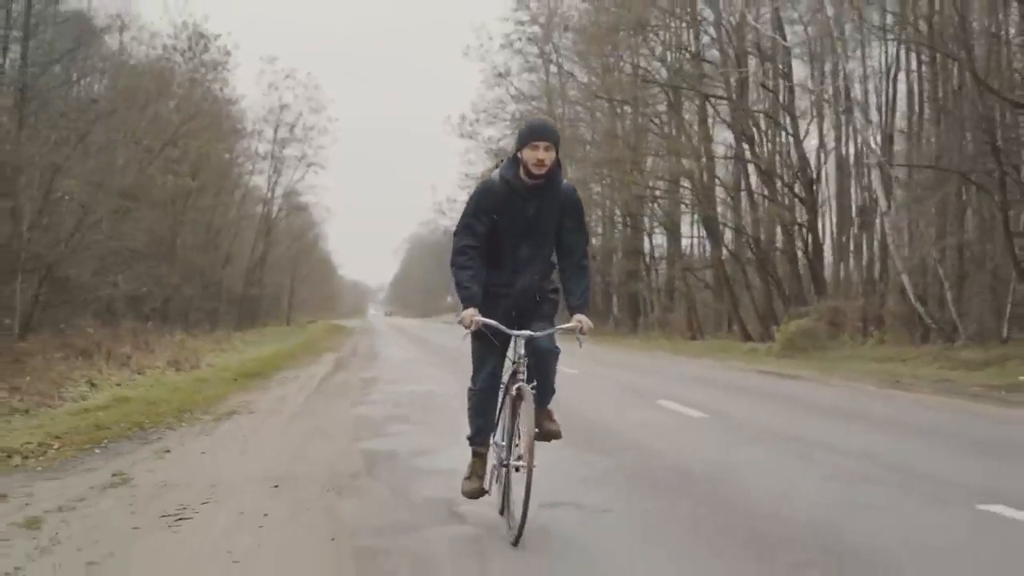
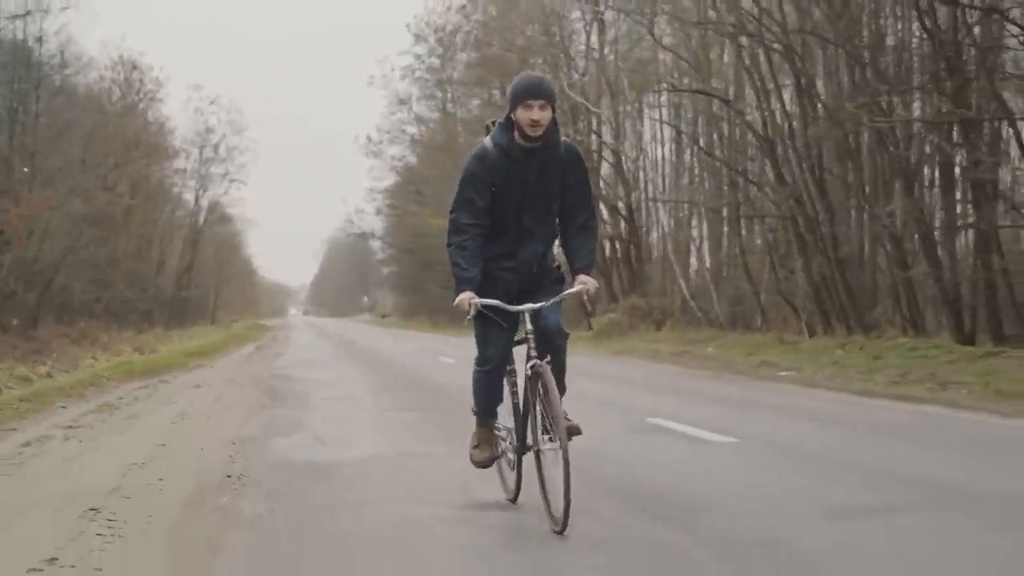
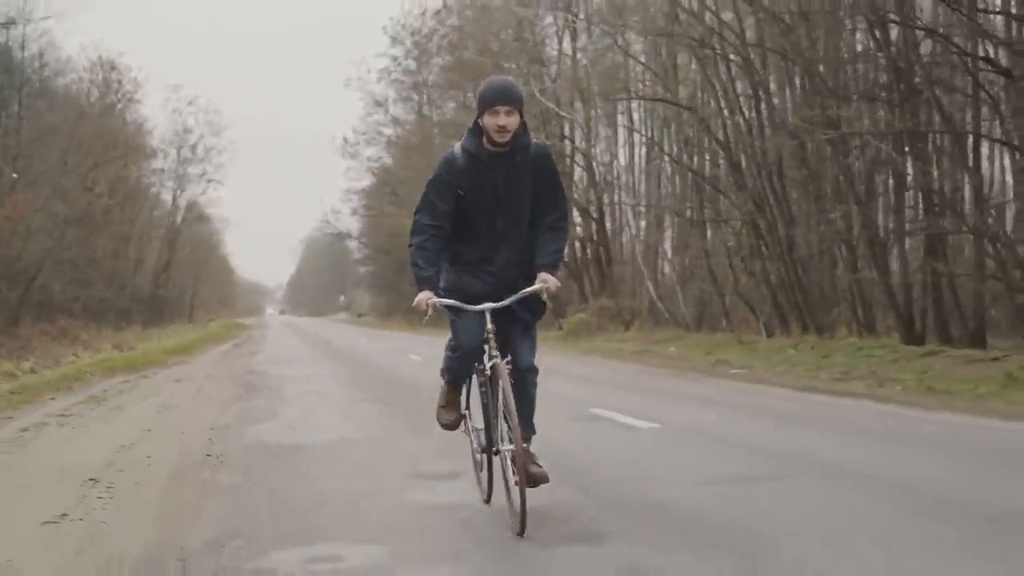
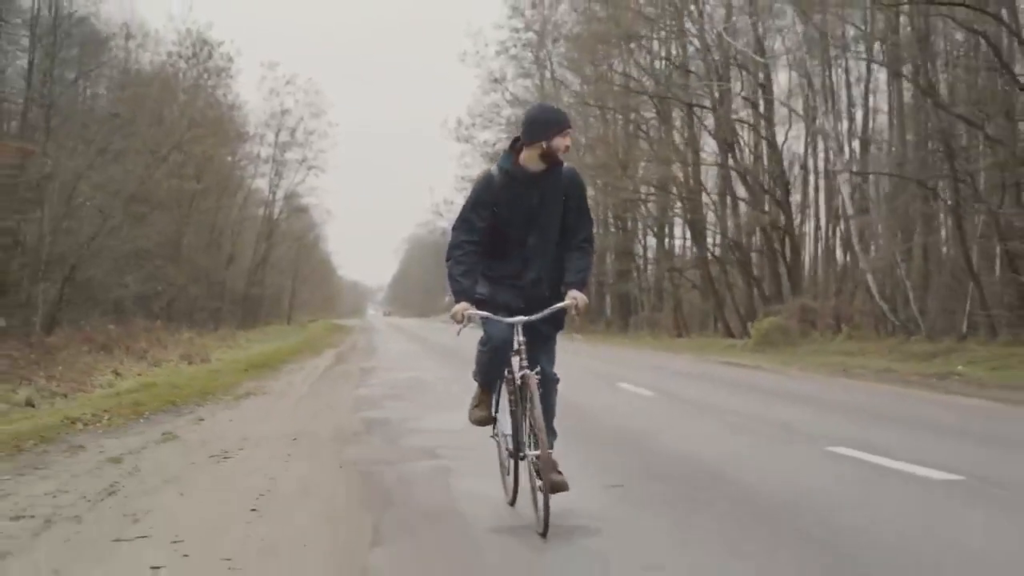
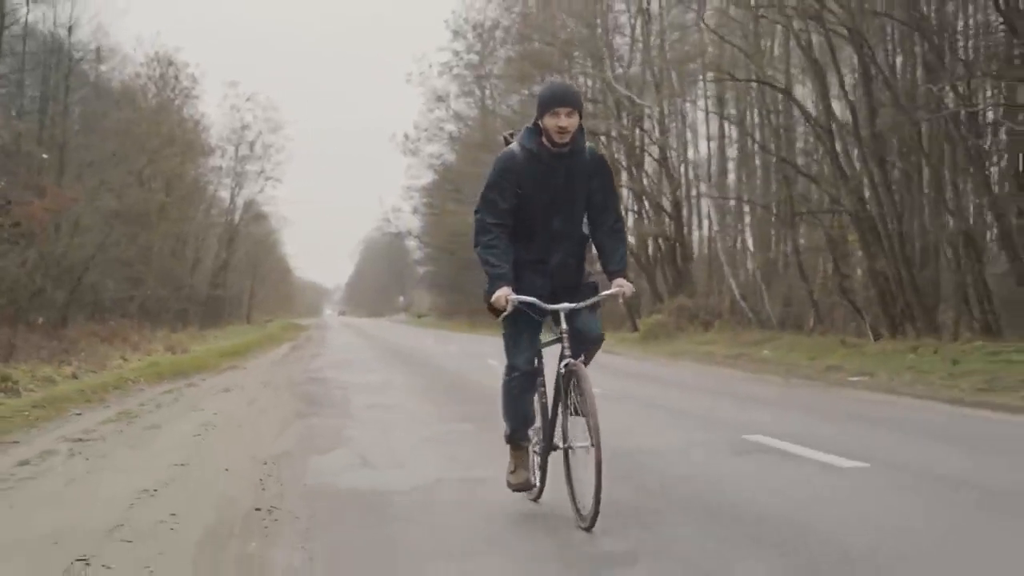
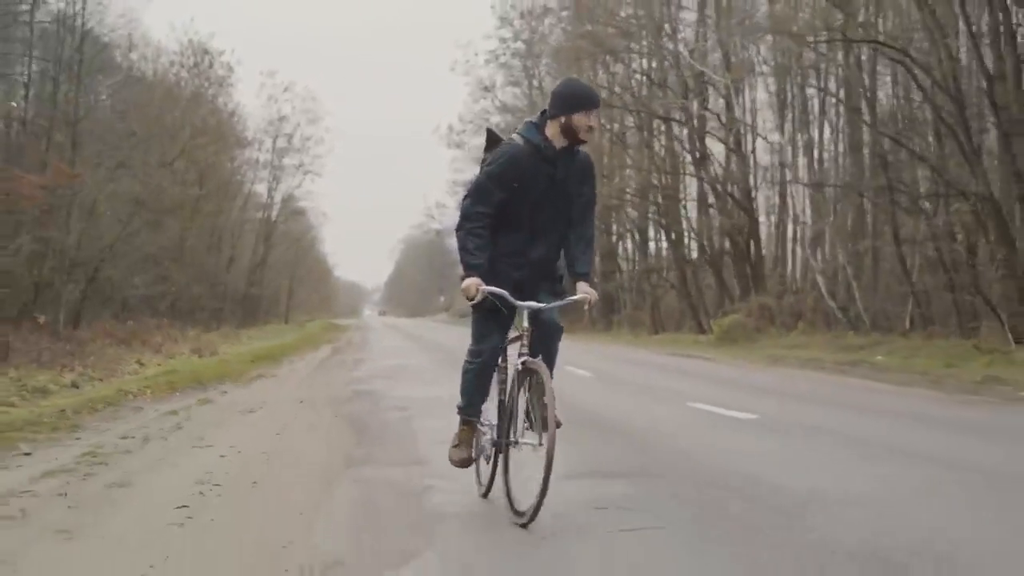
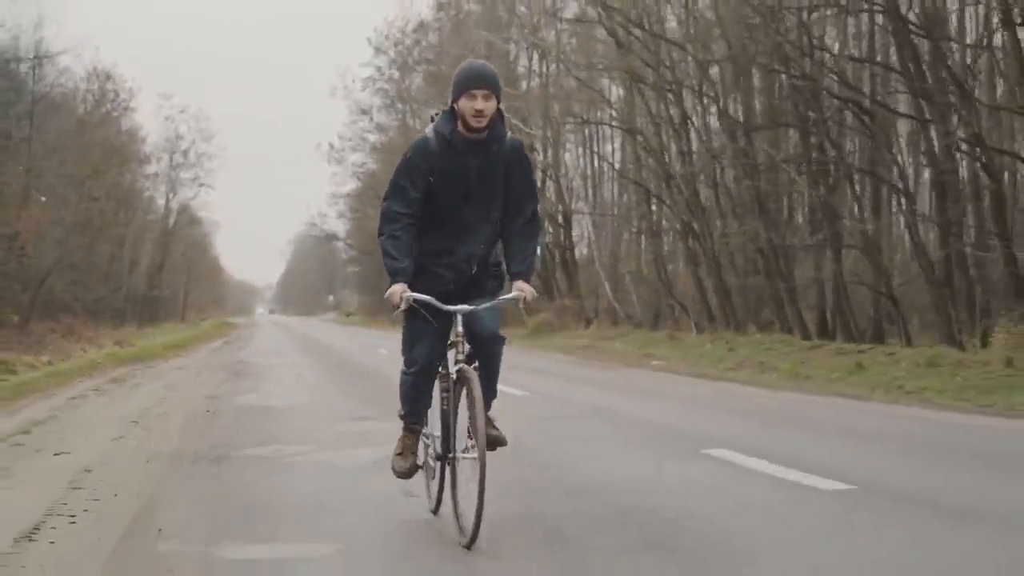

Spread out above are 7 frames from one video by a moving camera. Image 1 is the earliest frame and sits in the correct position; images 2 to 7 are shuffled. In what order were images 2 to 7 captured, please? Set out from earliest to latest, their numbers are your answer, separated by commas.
4, 6, 5, 2, 3, 7
